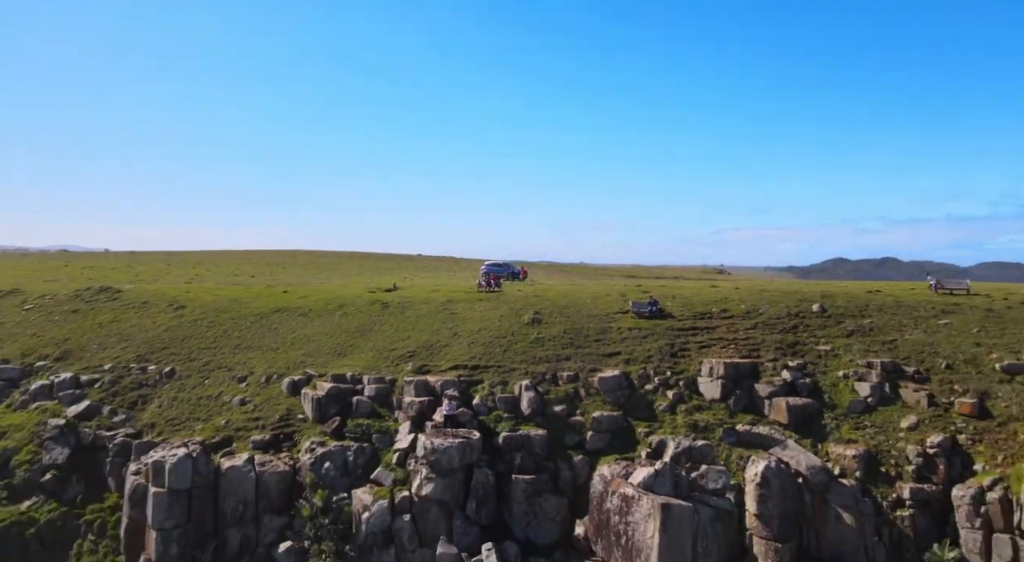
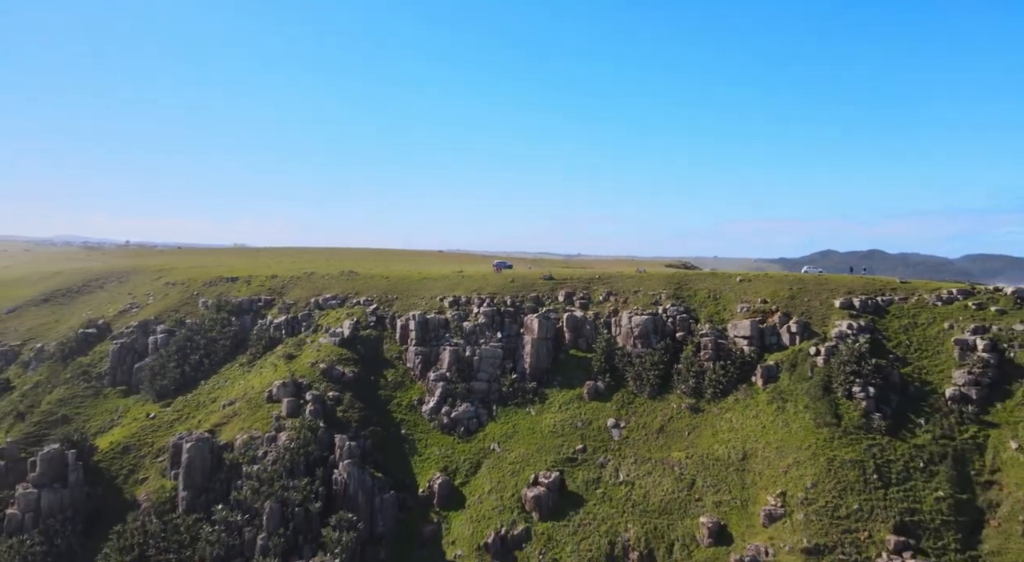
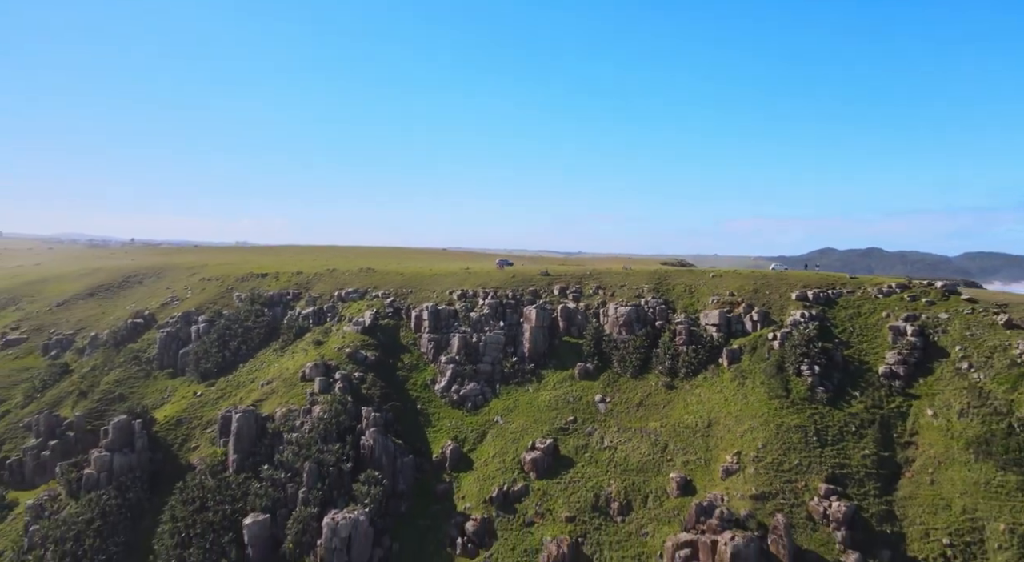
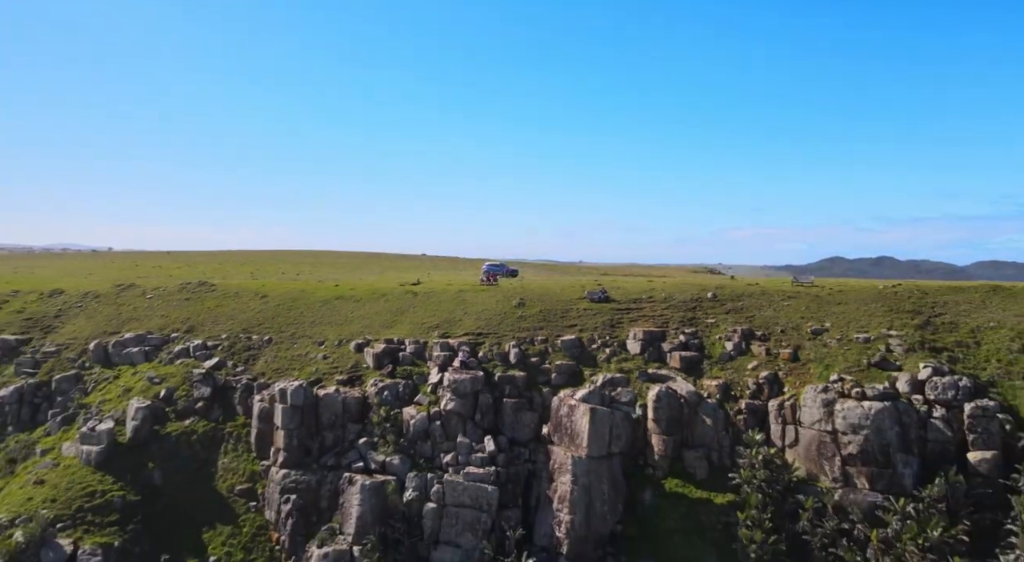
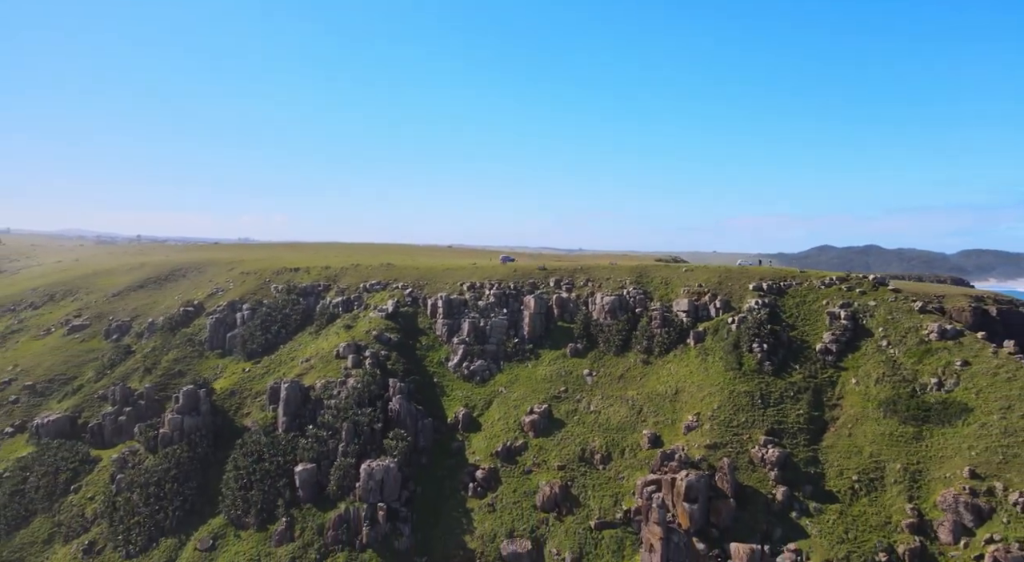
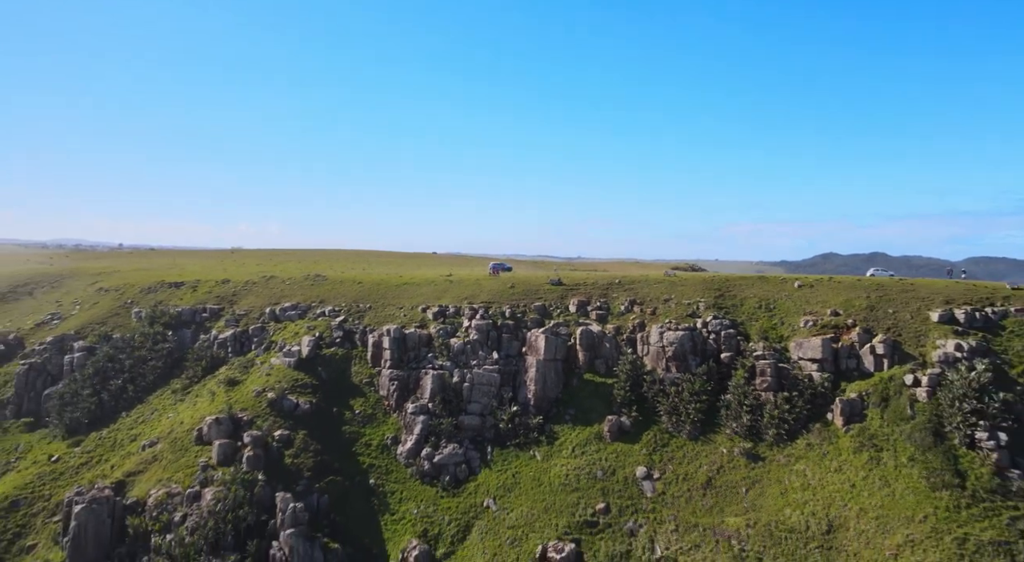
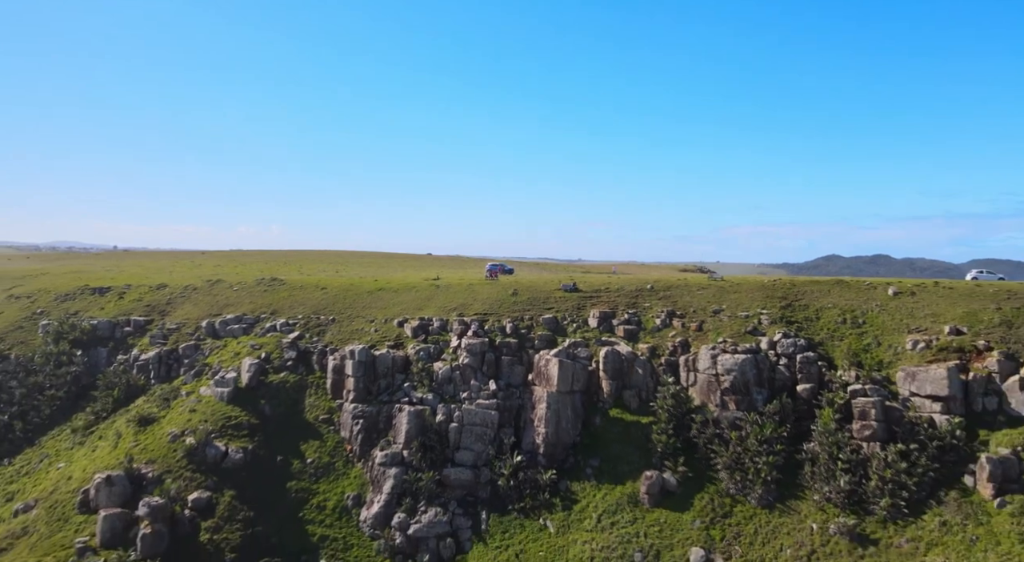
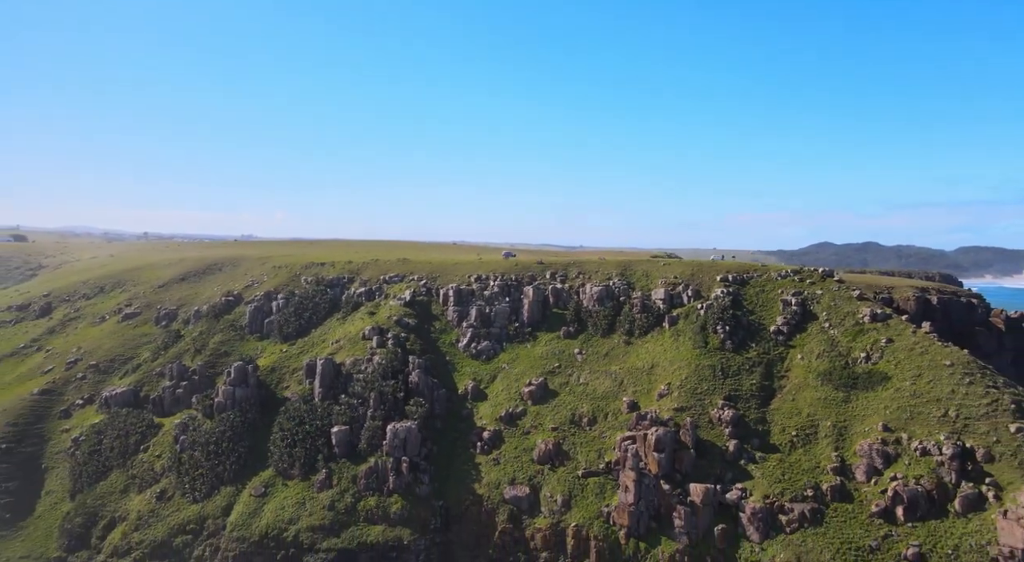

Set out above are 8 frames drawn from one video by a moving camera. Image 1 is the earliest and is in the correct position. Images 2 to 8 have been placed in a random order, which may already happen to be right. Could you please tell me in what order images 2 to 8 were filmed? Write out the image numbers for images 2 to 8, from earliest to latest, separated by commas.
4, 7, 6, 2, 3, 5, 8
